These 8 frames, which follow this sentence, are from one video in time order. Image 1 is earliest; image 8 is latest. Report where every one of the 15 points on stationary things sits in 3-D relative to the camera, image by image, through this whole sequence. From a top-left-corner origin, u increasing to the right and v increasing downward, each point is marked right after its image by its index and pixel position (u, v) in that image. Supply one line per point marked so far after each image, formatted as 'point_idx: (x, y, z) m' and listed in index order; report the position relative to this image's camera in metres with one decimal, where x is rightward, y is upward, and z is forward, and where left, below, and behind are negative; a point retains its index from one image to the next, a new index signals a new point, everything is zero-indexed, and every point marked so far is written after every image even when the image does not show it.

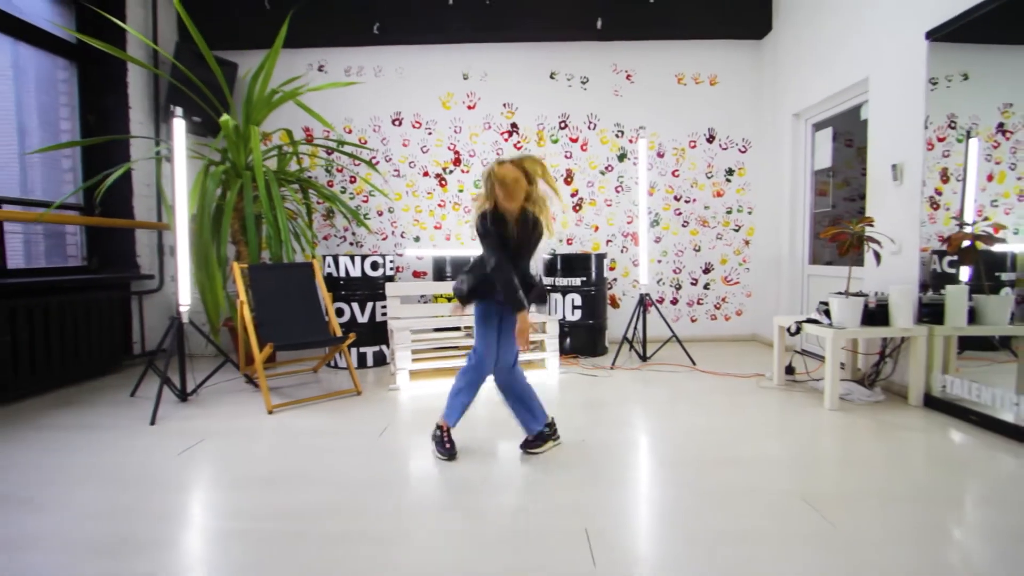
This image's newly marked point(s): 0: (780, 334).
0: (+1.5, -0.2, +2.8) m
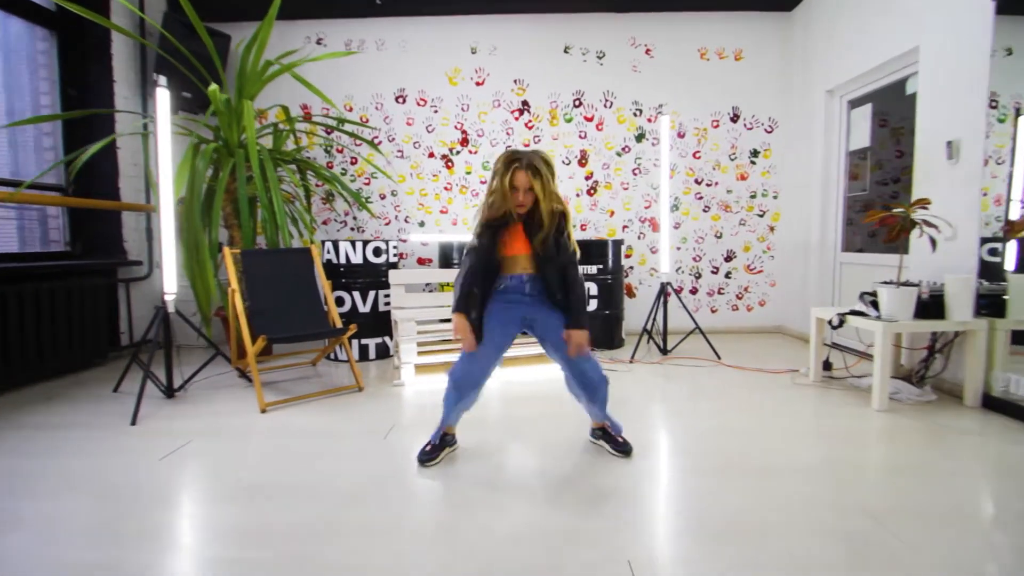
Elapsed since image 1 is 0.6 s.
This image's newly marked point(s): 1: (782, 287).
0: (+1.5, -0.2, +2.6) m
1: (+2.0, 0.0, +3.9) m
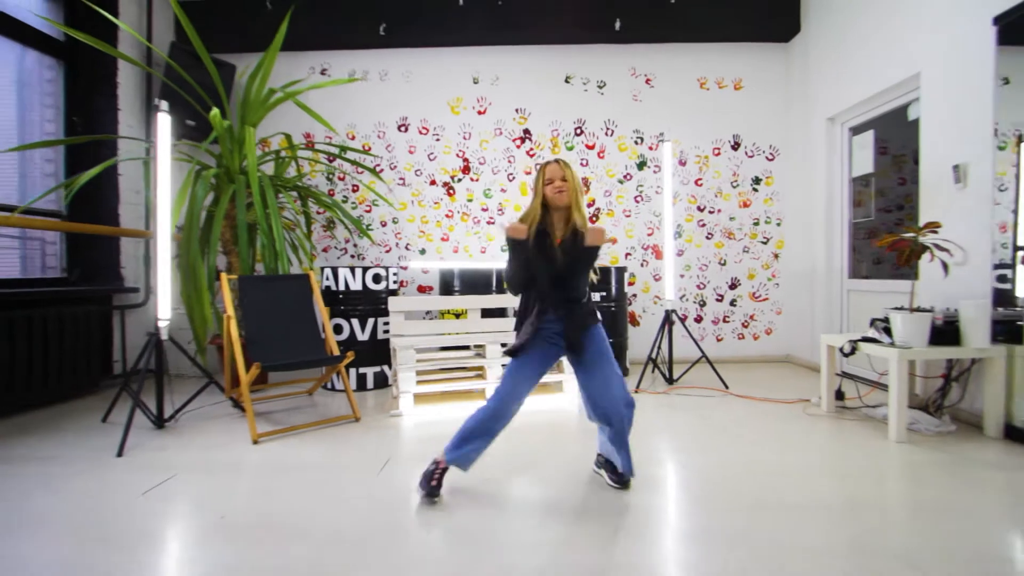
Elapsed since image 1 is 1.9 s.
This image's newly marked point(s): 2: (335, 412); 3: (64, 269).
0: (+1.5, -0.3, +2.5) m
1: (+2.0, -0.2, +3.8) m
2: (-0.9, -0.6, +2.7) m
3: (-2.8, +0.1, +3.2) m
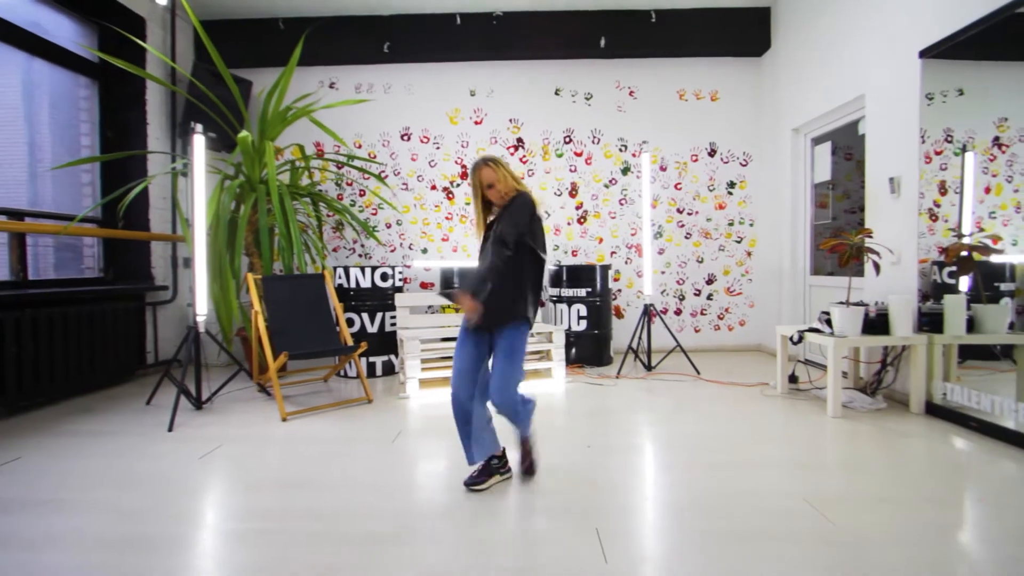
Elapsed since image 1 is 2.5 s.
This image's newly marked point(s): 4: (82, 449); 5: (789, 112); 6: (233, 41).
0: (+1.5, -0.3, +2.9) m
1: (+2.0, -0.2, +4.1) m
2: (-1.0, -0.6, +3.1) m
3: (-2.8, +0.1, +3.5) m
4: (-1.9, -0.7, +2.3) m
5: (+2.0, +1.3, +3.8) m
6: (-2.1, +1.9, +4.0) m
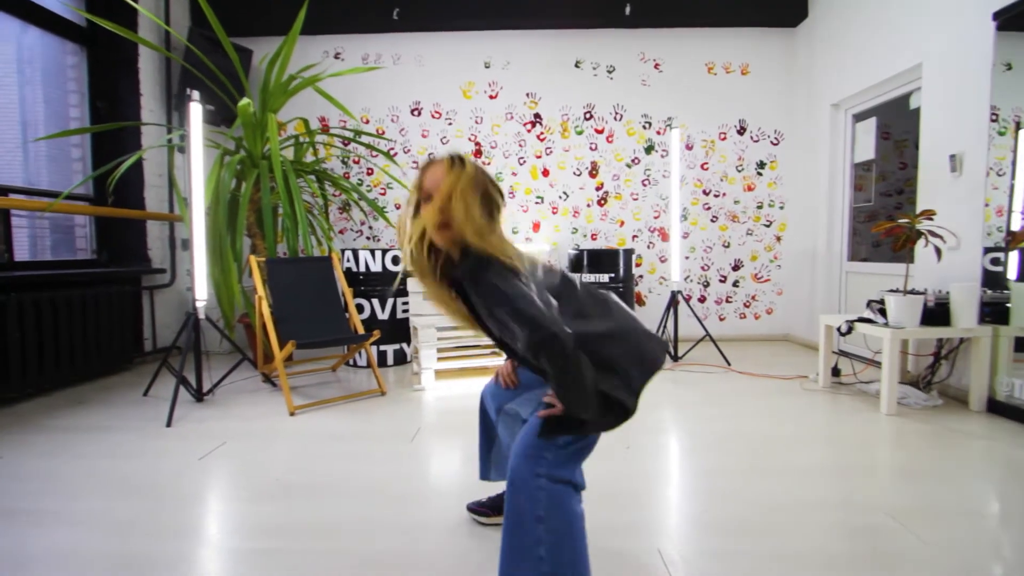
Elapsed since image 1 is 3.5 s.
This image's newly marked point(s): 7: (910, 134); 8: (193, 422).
0: (+1.6, -0.2, +2.7) m
1: (+2.1, -0.1, +3.9) m
2: (-0.8, -0.5, +2.9) m
3: (-2.7, +0.2, +3.3) m
4: (-1.8, -0.6, +2.1) m
5: (+2.1, +1.4, +3.5) m
6: (-2.0, +2.0, +3.7) m
7: (+2.3, +0.9, +3.0) m
8: (-1.5, -0.6, +2.4) m
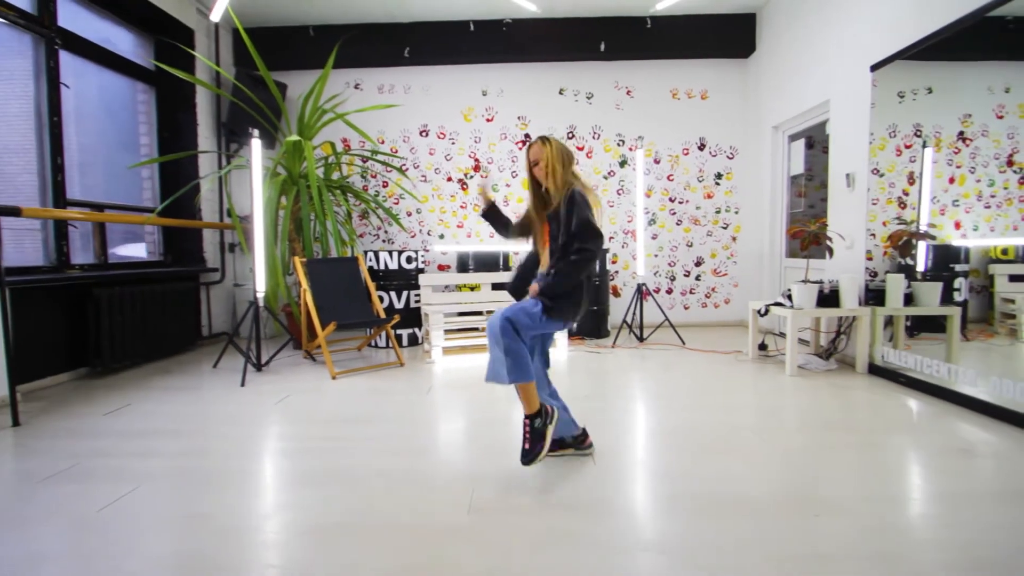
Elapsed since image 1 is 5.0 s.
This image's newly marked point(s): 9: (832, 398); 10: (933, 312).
0: (+1.6, -0.2, +3.3) m
1: (+2.1, 0.0, +4.6) m
2: (-0.9, -0.5, +3.6) m
3: (-2.7, +0.3, +4.0) m
4: (-1.8, -0.6, +2.8) m
5: (+2.1, +1.4, +4.2) m
6: (-2.1, +2.1, +4.4) m
7: (+2.2, +0.9, +3.6) m
8: (-1.5, -0.6, +3.1) m
9: (+1.7, -0.6, +2.7) m
10: (+2.3, -0.1, +2.9) m
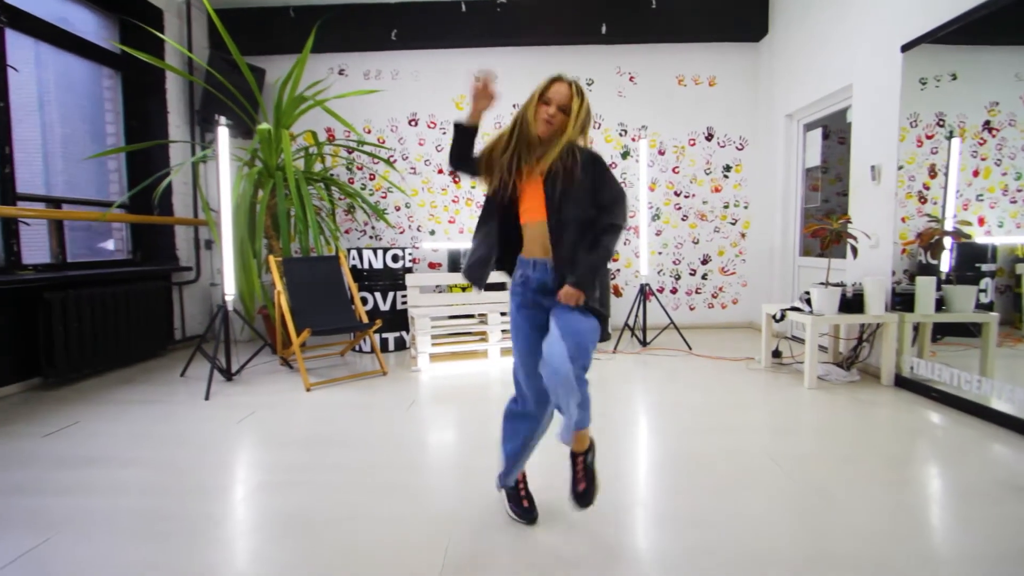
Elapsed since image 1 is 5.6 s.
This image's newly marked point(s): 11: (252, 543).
0: (+1.5, -0.2, +3.1) m
1: (+2.0, 0.0, +4.3) m
2: (-0.9, -0.5, +3.3) m
3: (-2.8, +0.3, +3.8) m
4: (-1.9, -0.6, +2.5) m
5: (+2.0, +1.4, +3.9) m
6: (-2.1, +2.1, +4.1) m
7: (+2.2, +0.9, +3.4) m
8: (-1.6, -0.6, +2.8) m
9: (+1.6, -0.6, +2.5) m
10: (+2.3, -0.2, +2.6) m
11: (-0.8, -0.8, +1.5) m
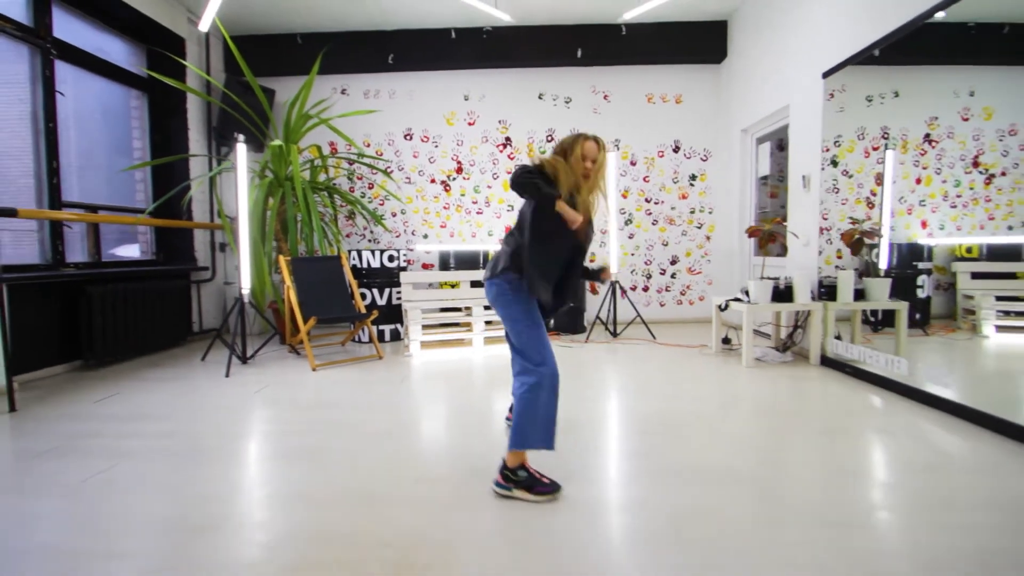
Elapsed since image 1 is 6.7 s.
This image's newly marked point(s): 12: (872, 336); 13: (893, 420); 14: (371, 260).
0: (+1.4, -0.2, +3.5) m
1: (+1.9, 0.0, +4.8) m
2: (-1.1, -0.5, +3.7) m
3: (-2.9, +0.3, +4.2) m
4: (-2.0, -0.6, +3.0) m
5: (+1.9, +1.5, +4.3) m
6: (-2.3, +2.1, +4.6) m
7: (+2.0, +1.0, +3.8) m
8: (-1.7, -0.6, +3.2) m
9: (+1.5, -0.6, +2.9) m
10: (+2.1, -0.1, +3.0) m
11: (-0.9, -0.7, +2.0) m
12: (+2.0, -0.3, +3.1) m
13: (+1.7, -0.6, +2.3) m
14: (-1.1, +0.2, +4.1) m
